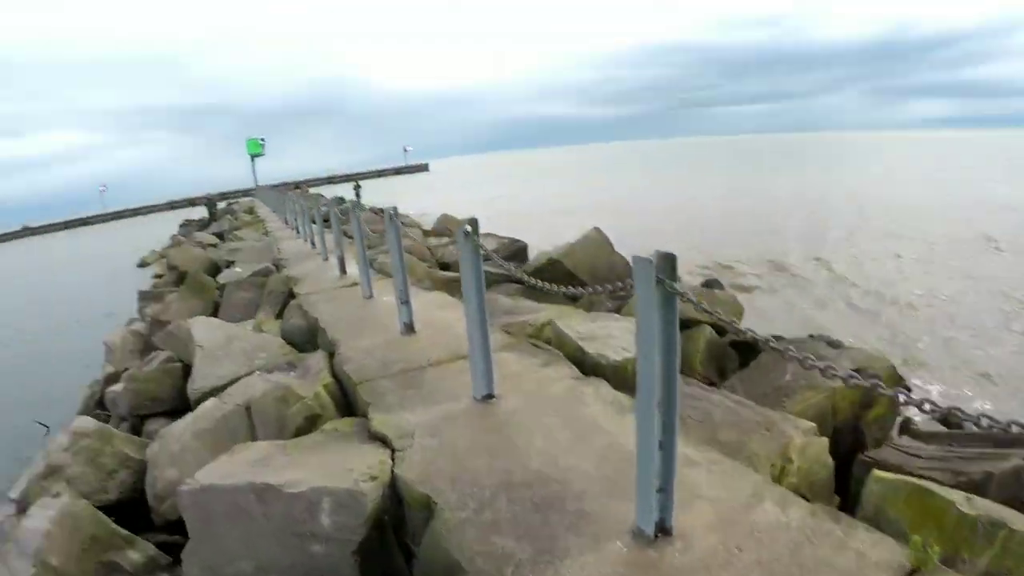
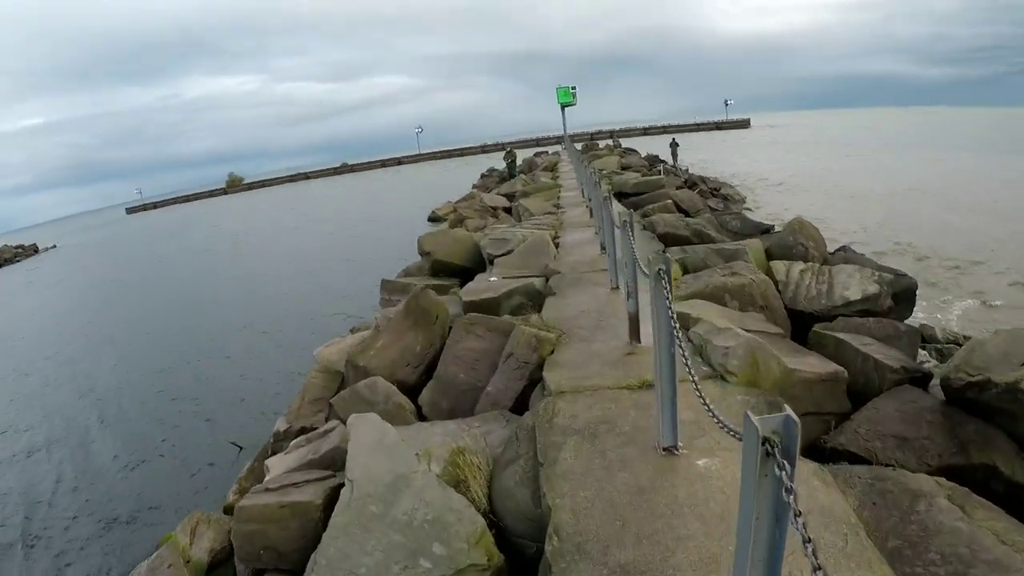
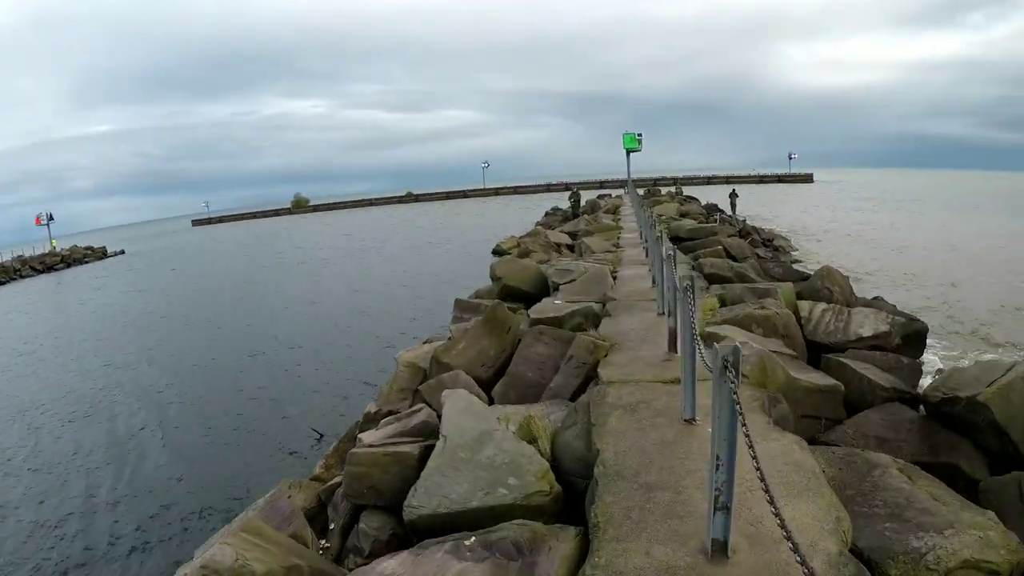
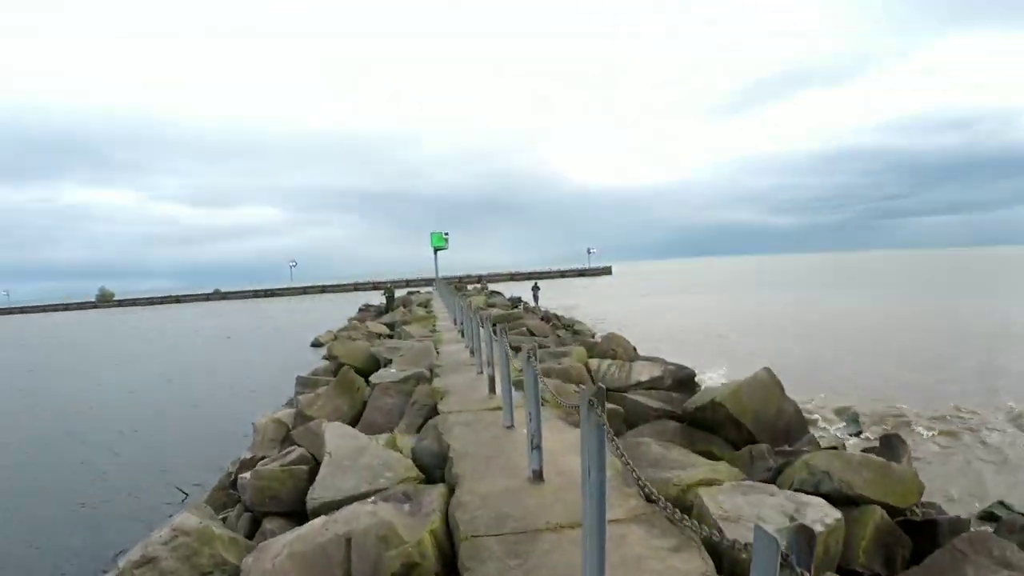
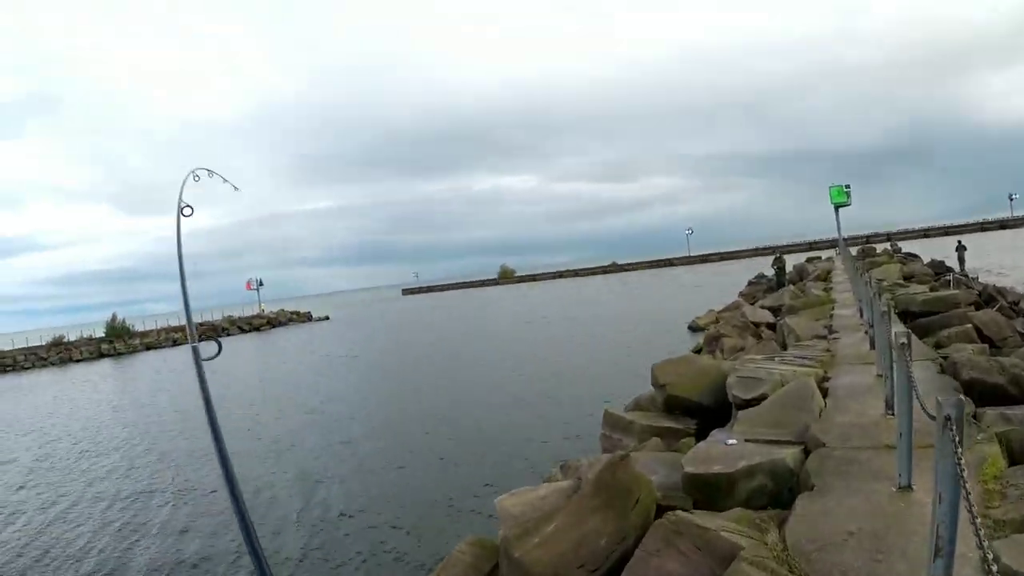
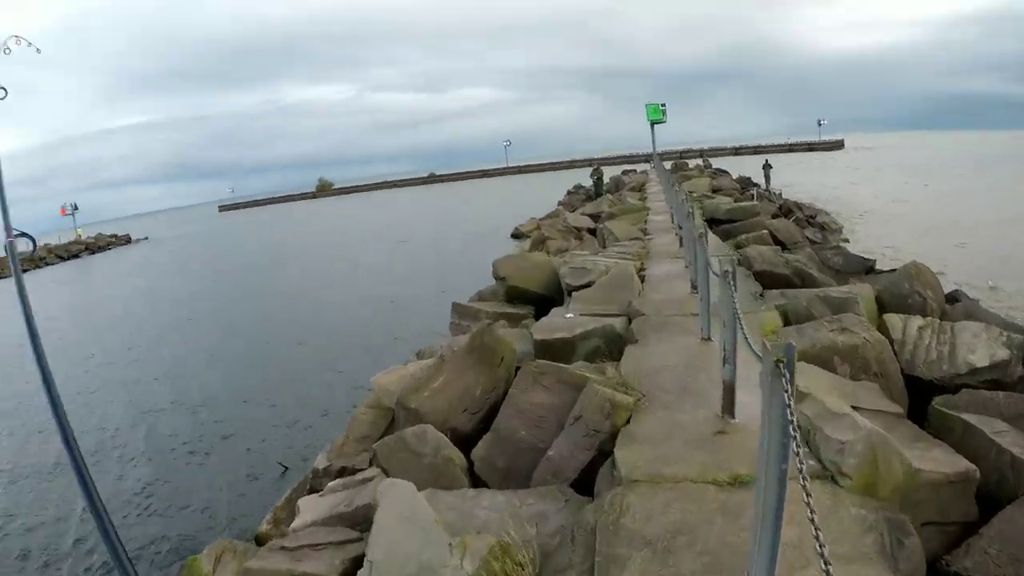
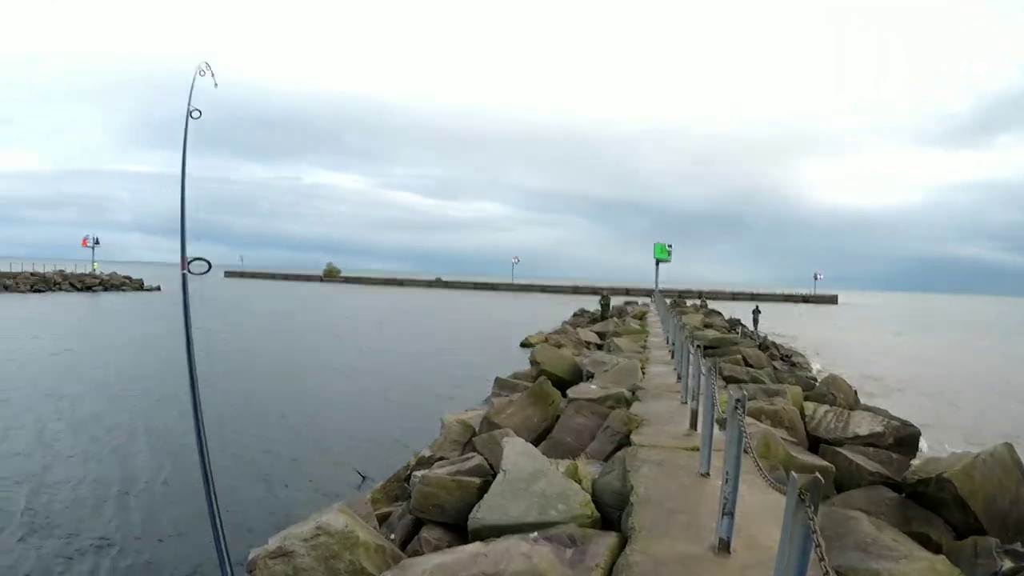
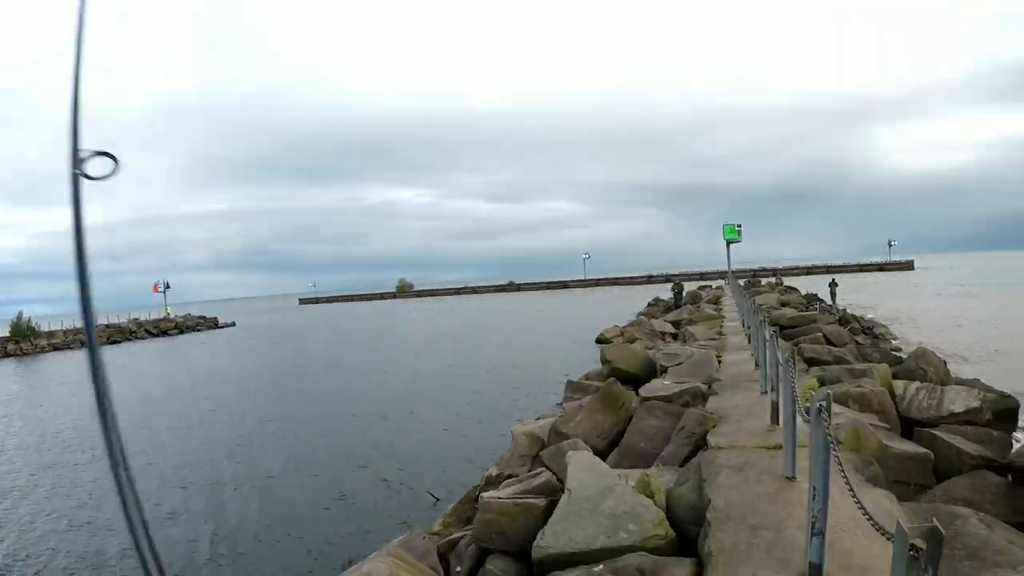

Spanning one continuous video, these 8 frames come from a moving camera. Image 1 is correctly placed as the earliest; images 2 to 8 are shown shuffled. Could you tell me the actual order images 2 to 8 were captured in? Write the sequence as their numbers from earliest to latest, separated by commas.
4, 7, 8, 3, 2, 6, 5
